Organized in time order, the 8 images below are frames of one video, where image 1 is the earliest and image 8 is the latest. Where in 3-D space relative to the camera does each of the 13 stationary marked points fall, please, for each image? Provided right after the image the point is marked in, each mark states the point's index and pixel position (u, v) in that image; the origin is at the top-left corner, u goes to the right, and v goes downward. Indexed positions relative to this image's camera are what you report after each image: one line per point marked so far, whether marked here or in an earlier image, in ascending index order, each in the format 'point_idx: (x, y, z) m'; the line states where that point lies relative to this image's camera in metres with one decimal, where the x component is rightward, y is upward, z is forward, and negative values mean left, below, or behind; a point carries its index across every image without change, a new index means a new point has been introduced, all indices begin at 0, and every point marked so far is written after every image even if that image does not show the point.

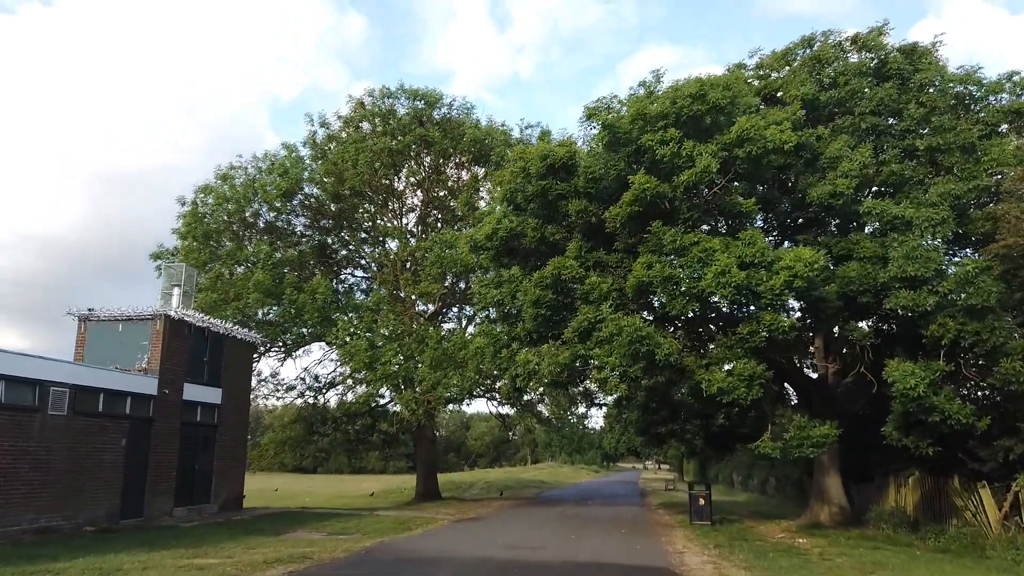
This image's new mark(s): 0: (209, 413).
0: (-7.8, -3.2, +19.8) m
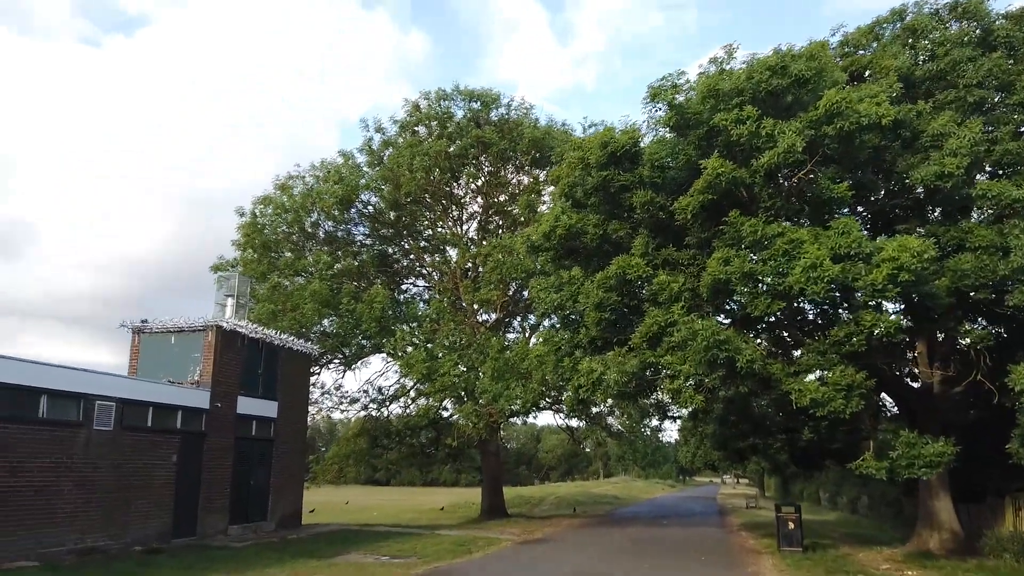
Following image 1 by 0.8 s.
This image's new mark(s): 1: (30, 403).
0: (-6.1, -3.5, +19.2) m
1: (-7.8, -1.9, +12.5) m
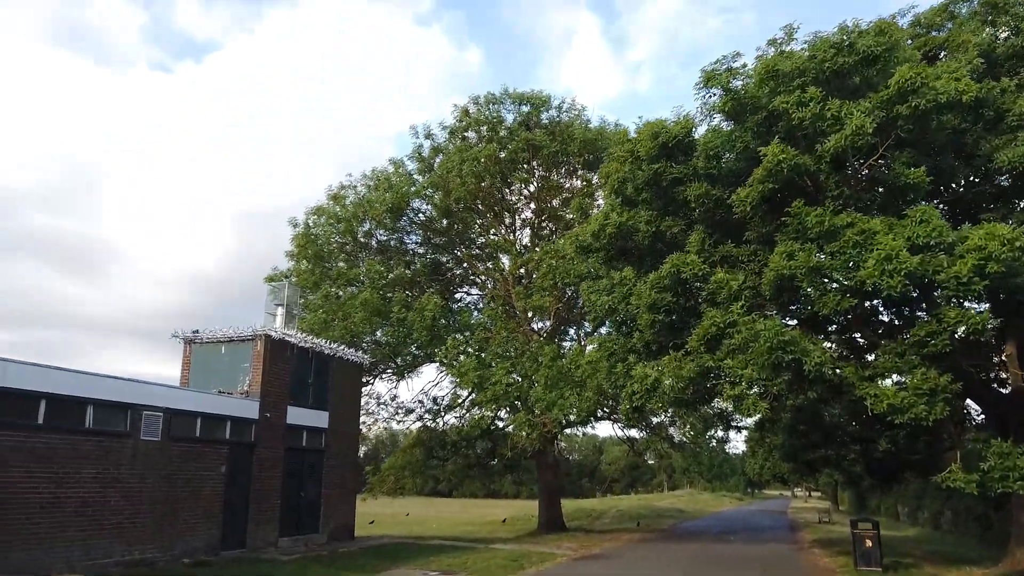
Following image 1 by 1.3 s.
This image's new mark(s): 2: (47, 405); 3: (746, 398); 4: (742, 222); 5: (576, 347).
0: (-4.8, -3.7, +19.0) m
1: (-7.0, -2.0, +12.5) m
2: (-7.2, -1.8, +12.0) m
3: (+3.5, -1.7, +11.6) m
4: (+3.7, +1.1, +12.2) m
5: (+1.7, -1.5, +19.9) m
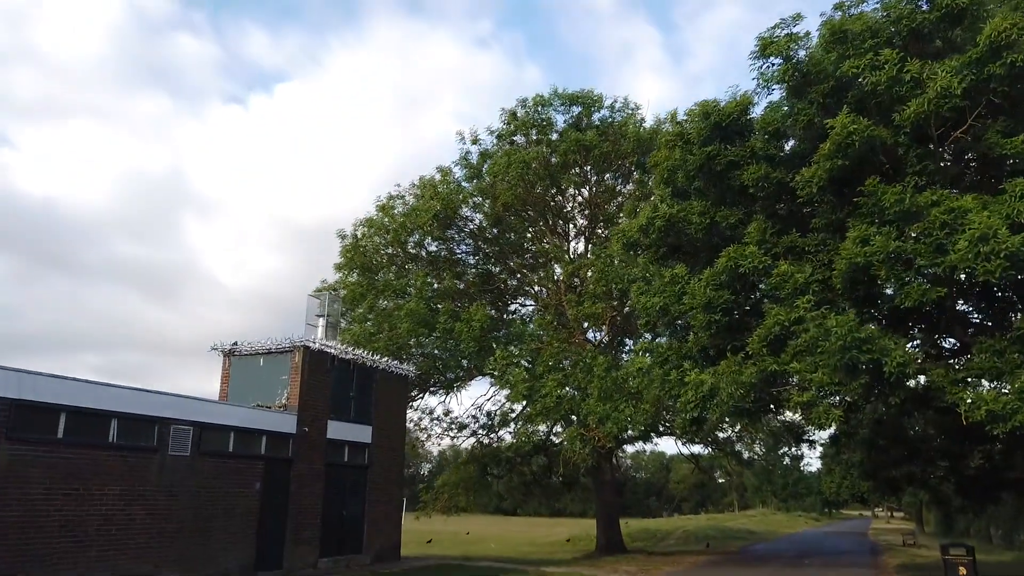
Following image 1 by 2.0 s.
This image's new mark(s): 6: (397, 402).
0: (-3.6, -3.9, +18.2) m
1: (-6.4, -2.2, +11.9) m
2: (-6.6, -2.0, +11.5) m
3: (+4.0, -1.6, +10.2) m
4: (+4.2, +1.1, +10.9) m
5: (+2.9, -1.6, +18.7) m
6: (-3.0, -2.9, +19.8) m
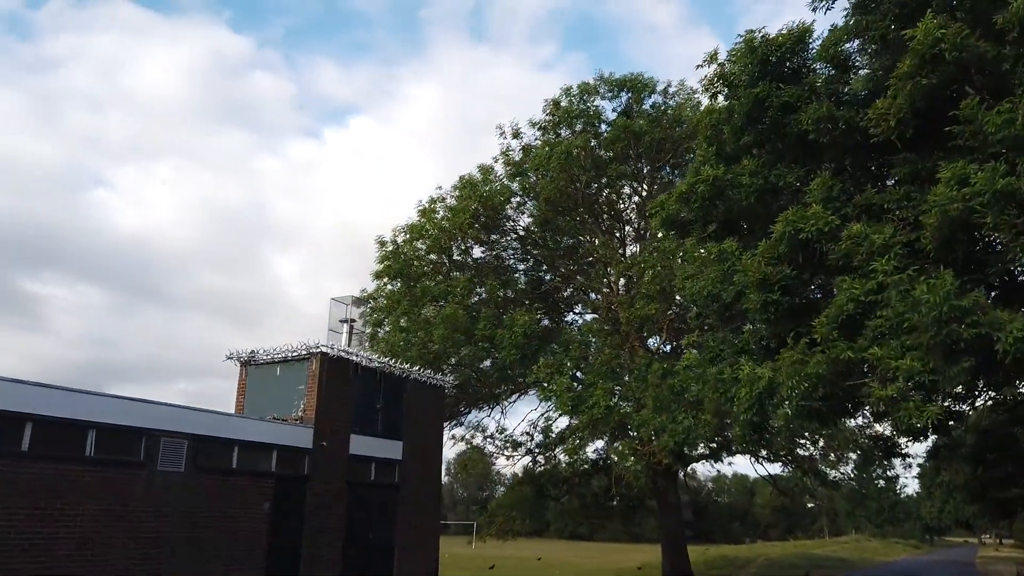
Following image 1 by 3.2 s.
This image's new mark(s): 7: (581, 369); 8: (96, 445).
0: (-2.7, -3.9, +16.6) m
1: (-6.1, -2.1, +10.7) m
2: (-6.4, -1.9, +10.3) m
3: (+4.1, -1.2, +8.0) m
4: (+4.3, +1.5, +8.8) m
5: (+3.8, -1.5, +16.5) m
6: (-1.9, -3.0, +18.2) m
7: (+1.8, -2.1, +19.9) m
8: (-5.9, -2.2, +11.0) m
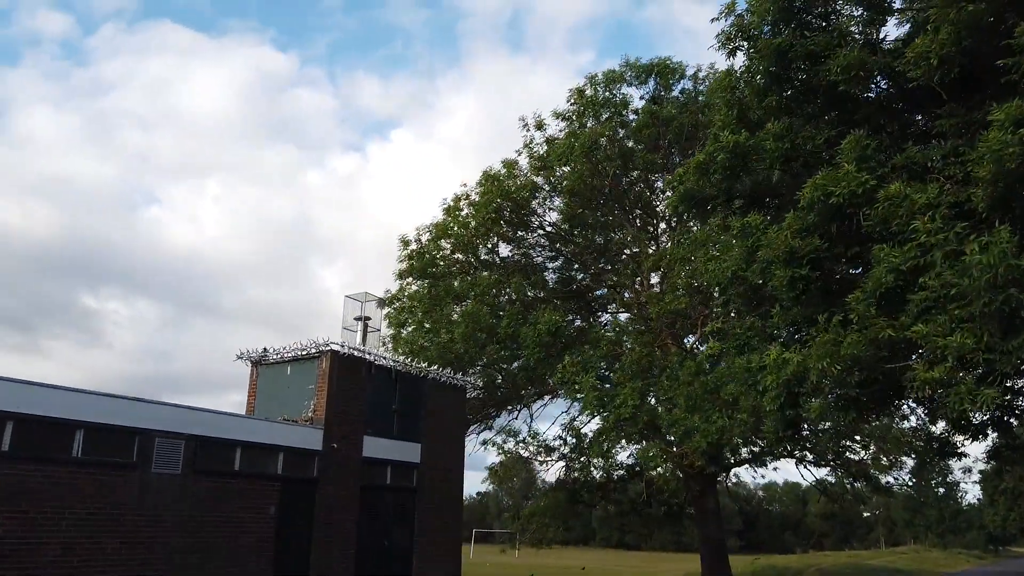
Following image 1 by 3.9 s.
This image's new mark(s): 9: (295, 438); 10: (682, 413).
0: (-2.2, -3.9, +15.9) m
1: (-6.0, -2.0, +10.2) m
2: (-6.3, -1.8, +9.8) m
3: (+4.0, -0.9, +6.9) m
4: (+4.2, +1.8, +7.7) m
5: (+4.2, -1.3, +15.5) m
6: (-1.4, -2.9, +17.4) m
7: (+2.4, -2.0, +19.0) m
8: (-5.8, -2.1, +10.5) m
9: (-3.8, -2.6, +13.4) m
10: (+3.6, -2.7, +16.4) m
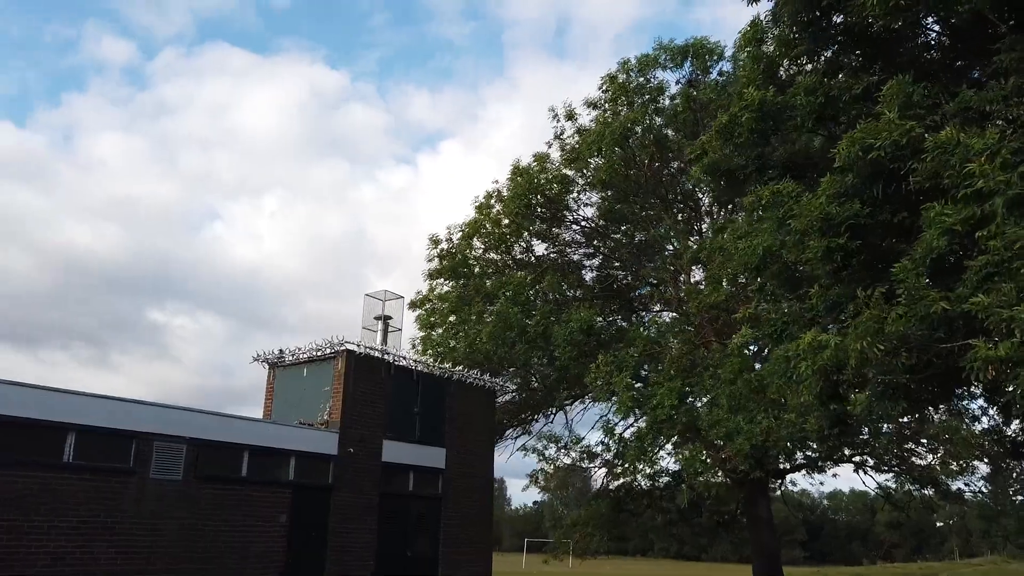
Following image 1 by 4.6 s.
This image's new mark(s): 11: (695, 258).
0: (-1.6, -3.8, +15.1) m
1: (-5.8, -2.0, +9.8) m
2: (-6.2, -1.7, +9.4) m
3: (+3.9, -0.6, +5.8) m
4: (+4.1, +2.1, +6.6) m
5: (+4.7, -1.1, +14.3) m
6: (-0.7, -2.9, +16.6) m
7: (+3.1, -1.8, +17.9) m
8: (-5.6, -2.1, +10.0) m
9: (-3.4, -2.6, +12.8) m
10: (+4.2, -2.5, +15.3) m
11: (+4.6, +0.7, +19.2) m
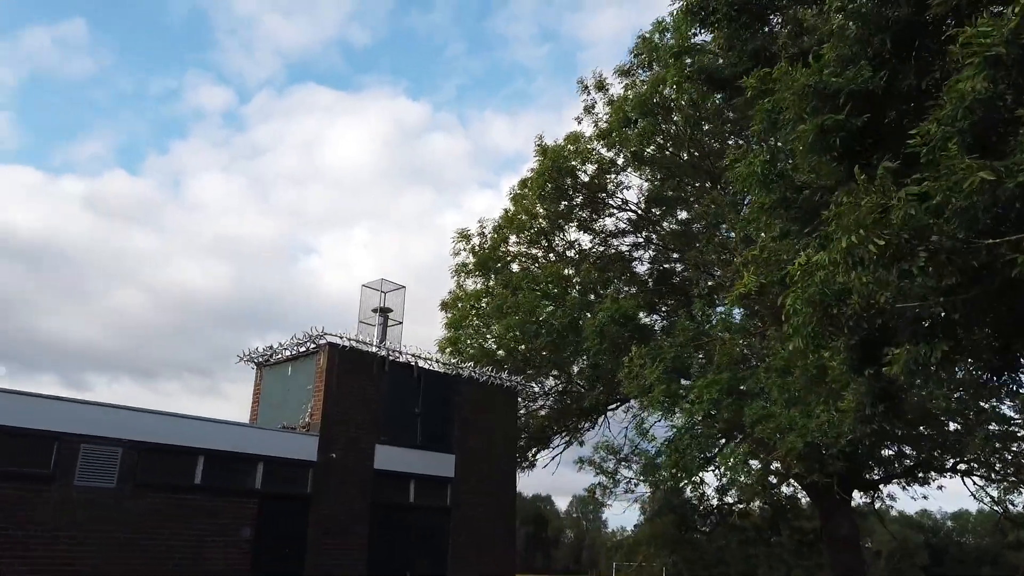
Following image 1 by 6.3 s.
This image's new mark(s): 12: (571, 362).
0: (-1.4, -3.5, +13.4) m
1: (-6.2, -1.7, +8.6) m
2: (-6.6, -1.5, +8.3) m
3: (+2.9, +0.1, +3.5) m
4: (+3.0, +2.7, +4.4) m
5: (+4.7, -0.6, +11.8) m
6: (-0.3, -2.6, +14.7) m
7: (+3.6, -1.4, +15.6) m
8: (-6.0, -1.9, +8.8) m
9: (-3.5, -2.3, +11.3) m
10: (+4.4, -2.0, +12.8) m
11: (+5.2, +1.1, +16.7) m
12: (+1.3, -1.8, +17.6) m
